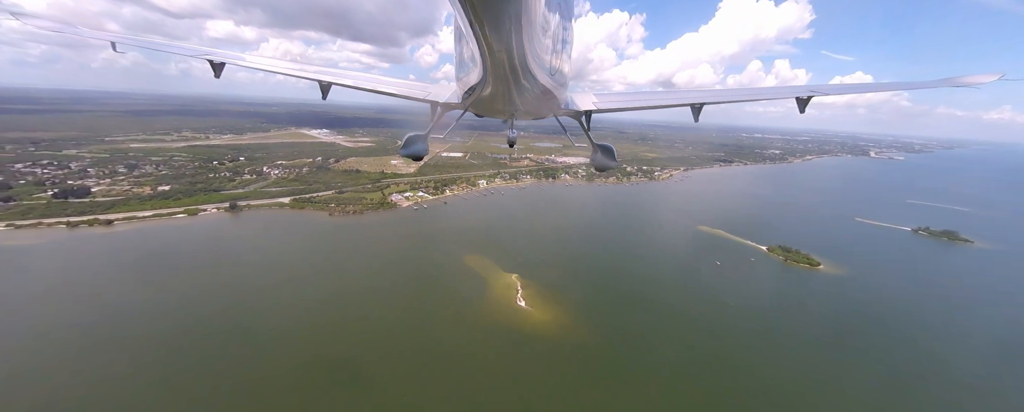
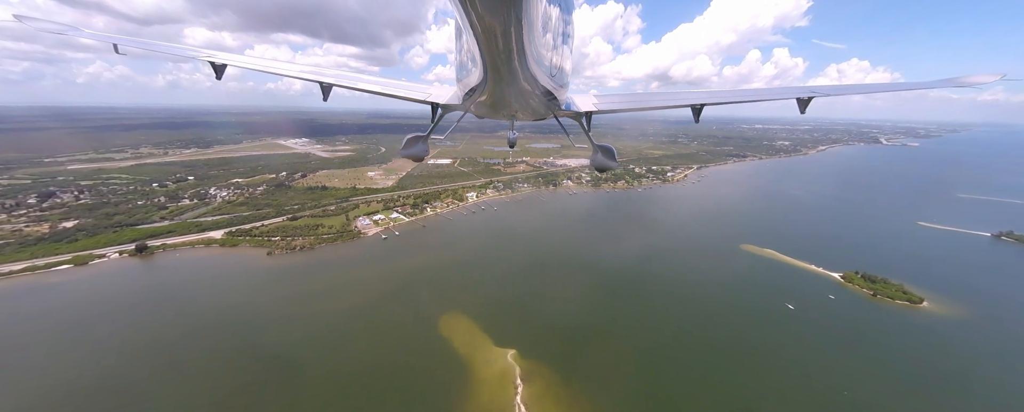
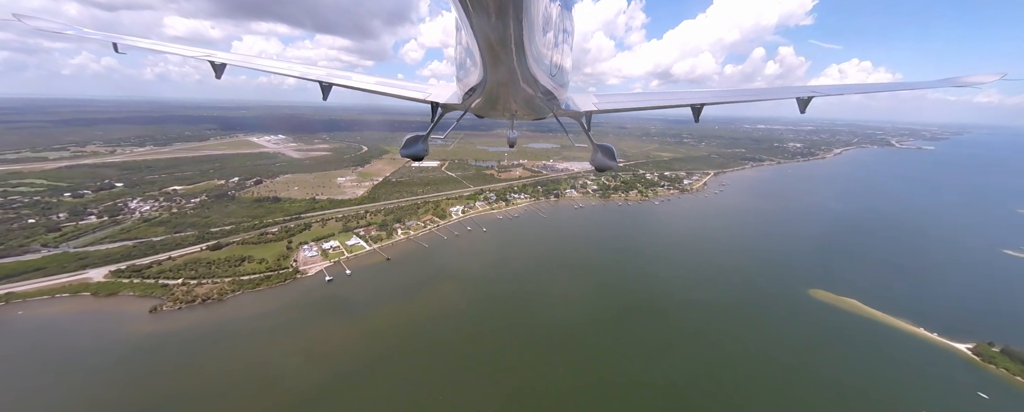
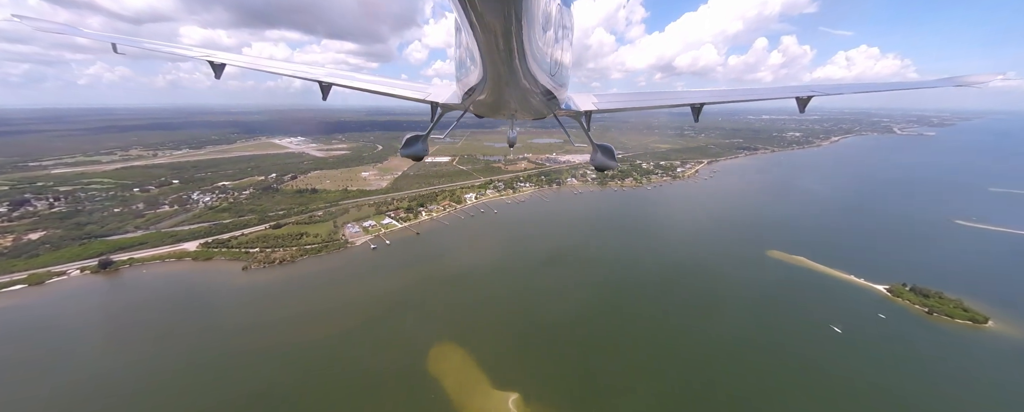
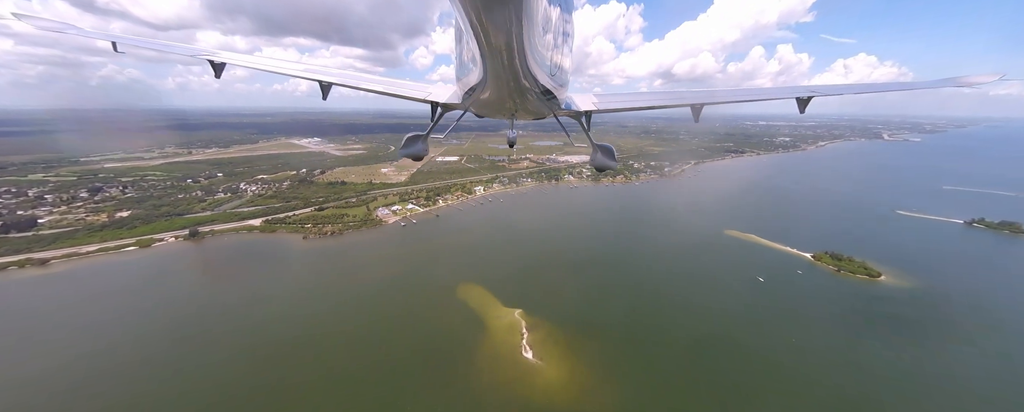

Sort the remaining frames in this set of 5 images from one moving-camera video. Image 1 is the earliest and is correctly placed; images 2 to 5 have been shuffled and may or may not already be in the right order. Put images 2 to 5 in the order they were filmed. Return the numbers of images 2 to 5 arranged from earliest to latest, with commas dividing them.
5, 2, 4, 3
